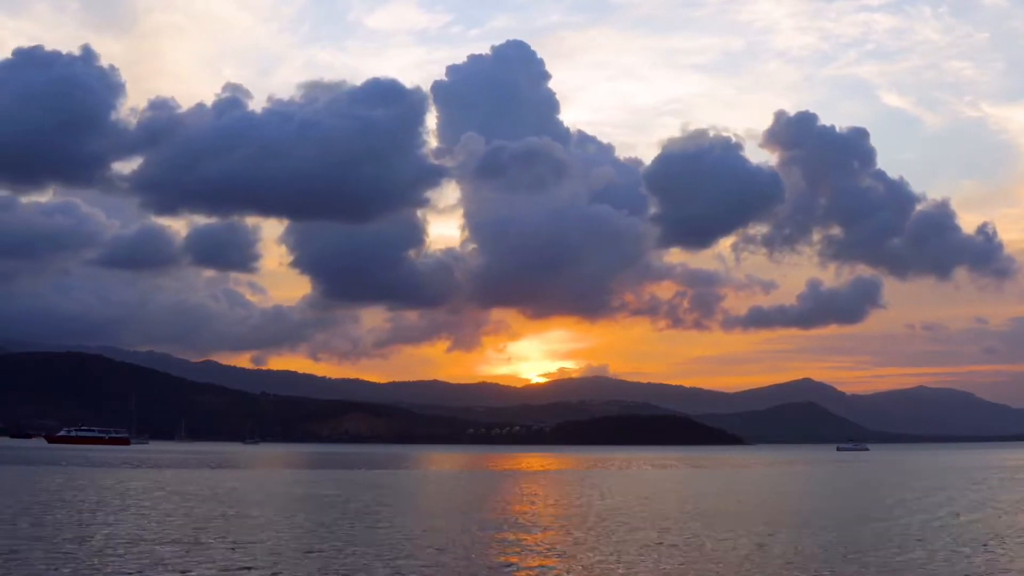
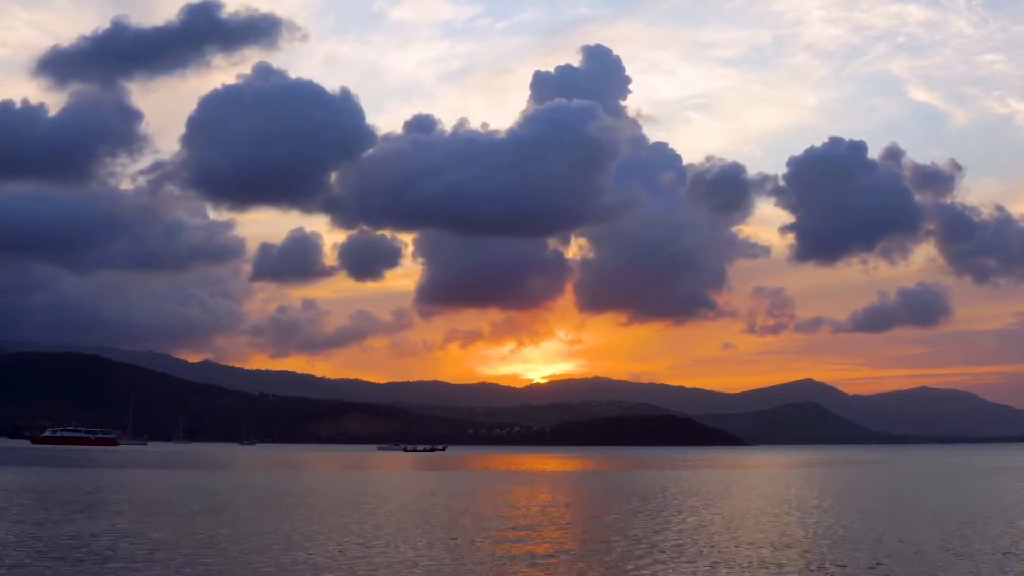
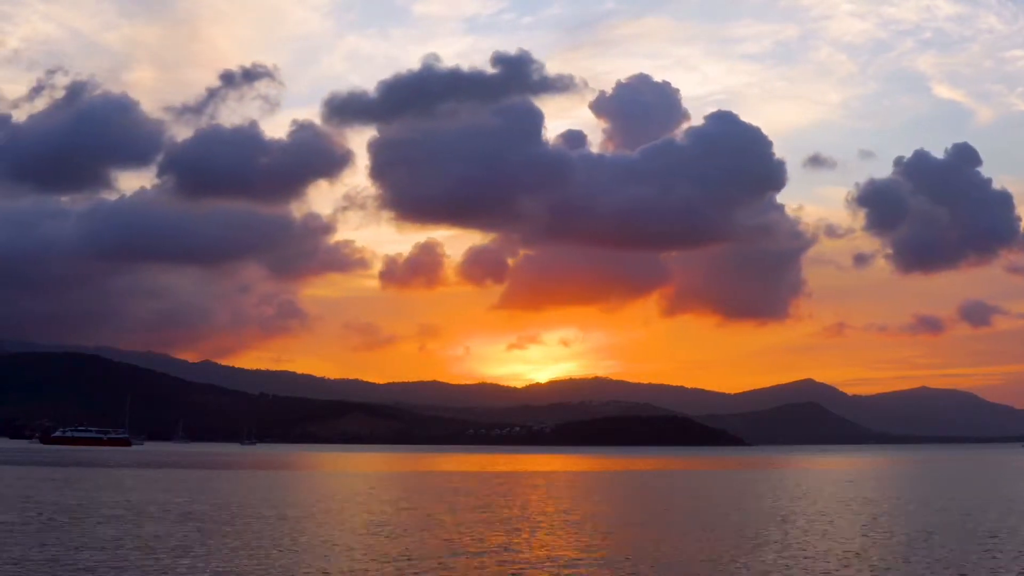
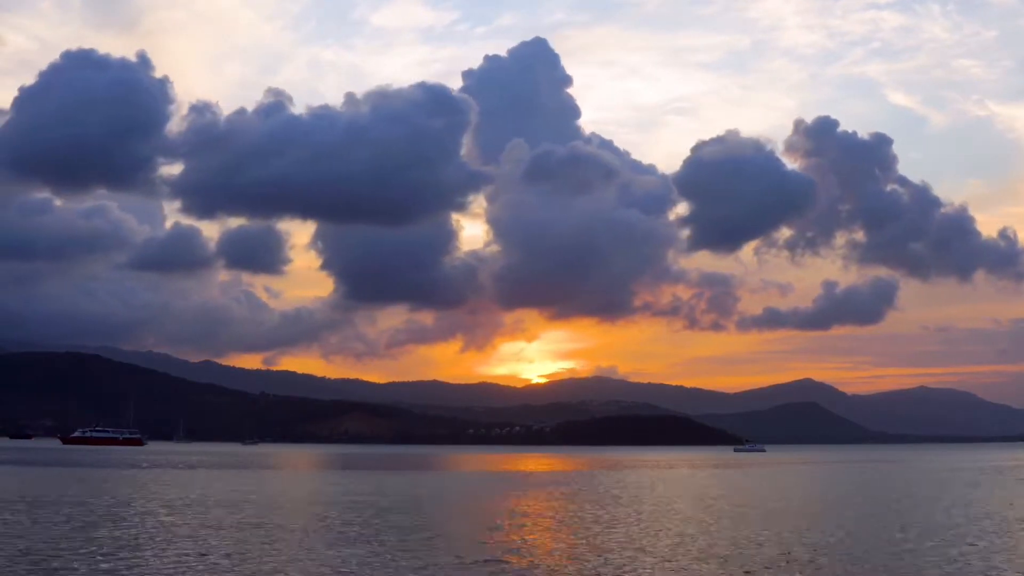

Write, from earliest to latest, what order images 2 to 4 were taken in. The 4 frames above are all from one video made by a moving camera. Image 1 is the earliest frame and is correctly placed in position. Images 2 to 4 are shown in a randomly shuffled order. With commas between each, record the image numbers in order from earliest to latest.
4, 2, 3
